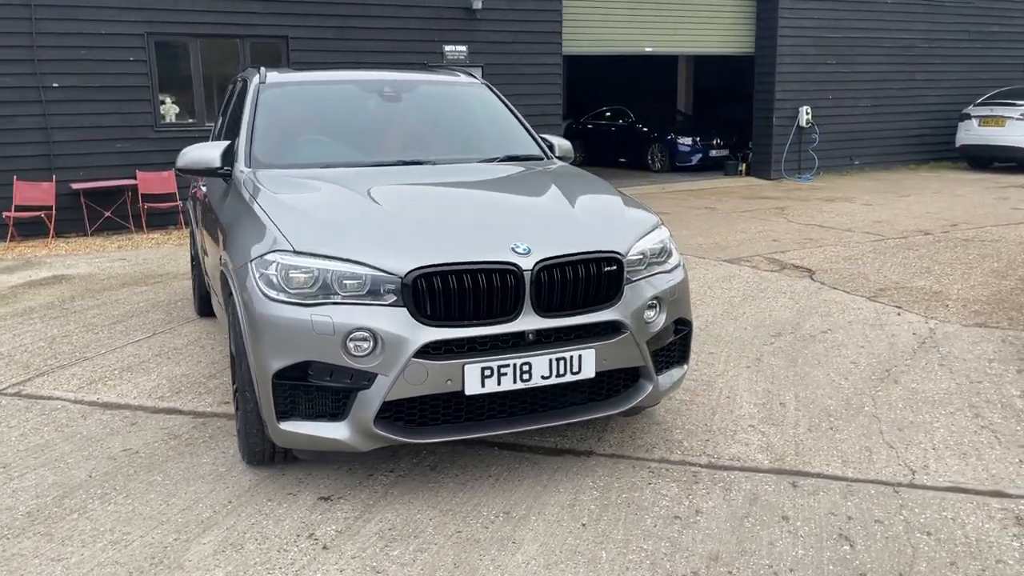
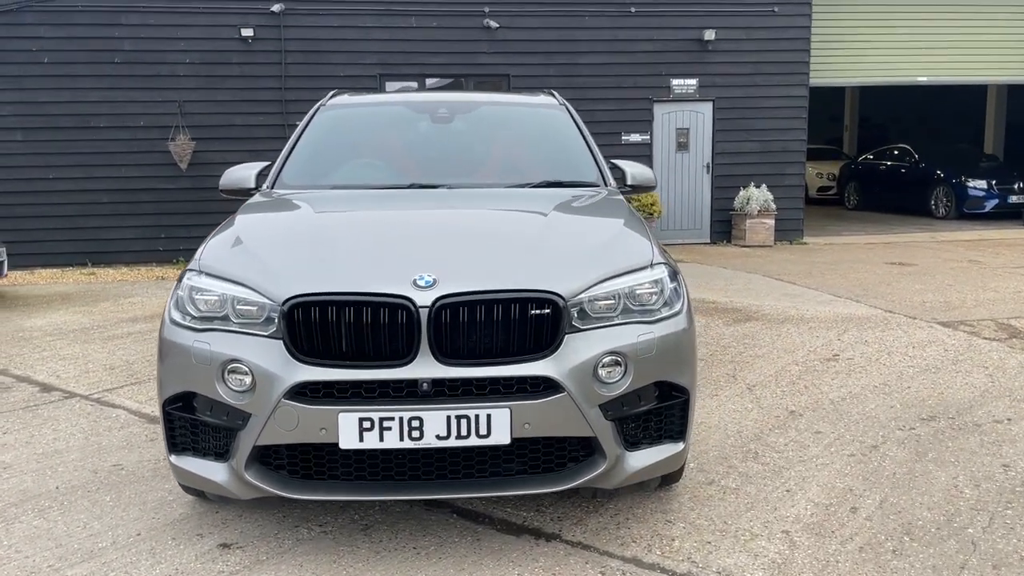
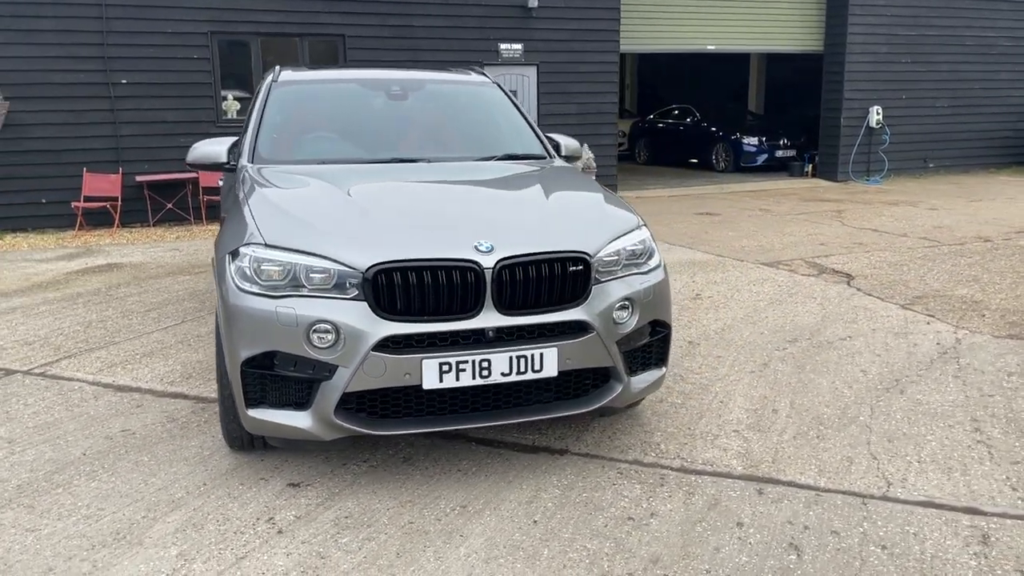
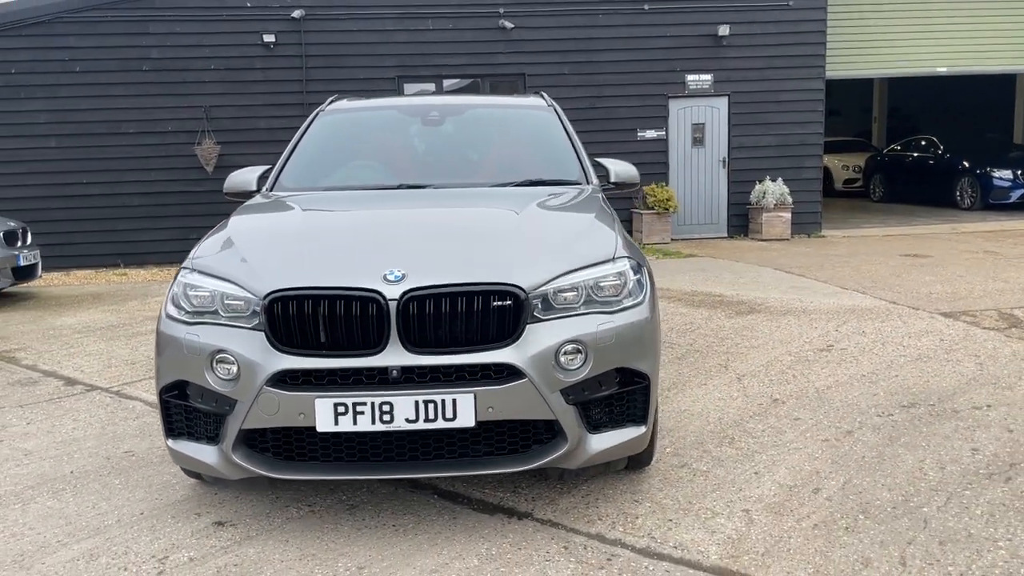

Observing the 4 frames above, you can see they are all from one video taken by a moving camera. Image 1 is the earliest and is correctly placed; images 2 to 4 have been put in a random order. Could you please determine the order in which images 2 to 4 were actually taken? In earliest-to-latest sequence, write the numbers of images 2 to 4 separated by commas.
3, 2, 4
